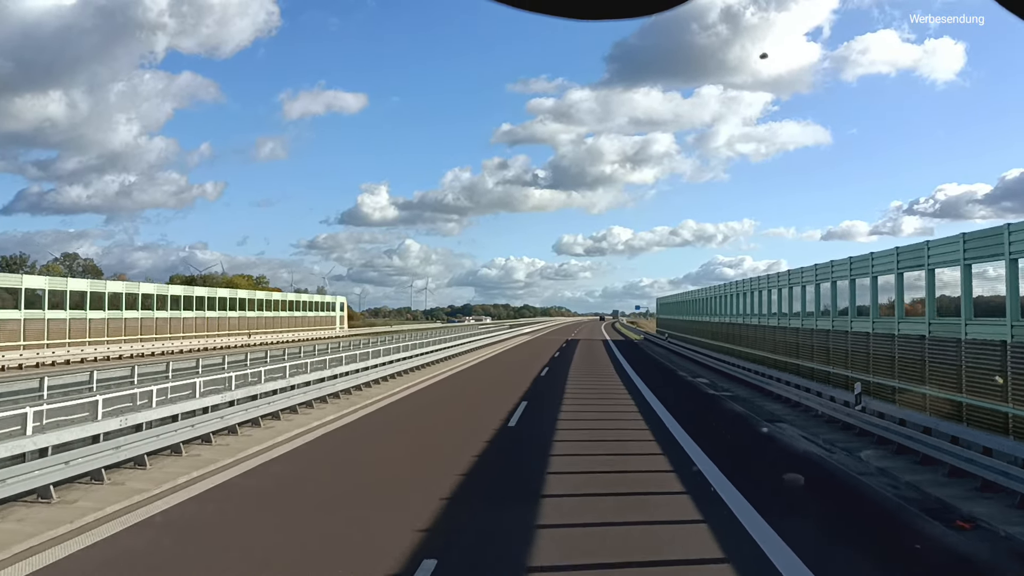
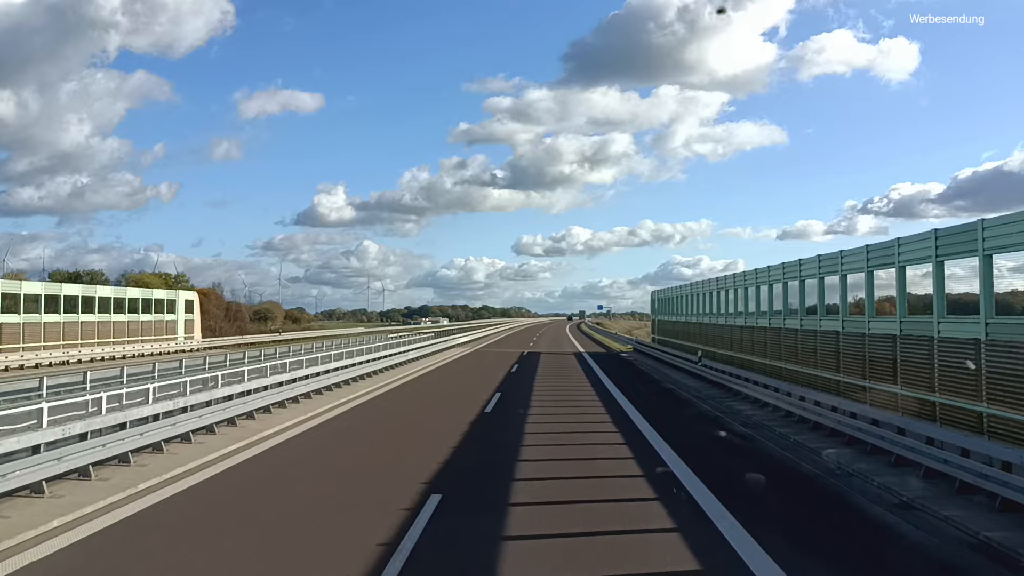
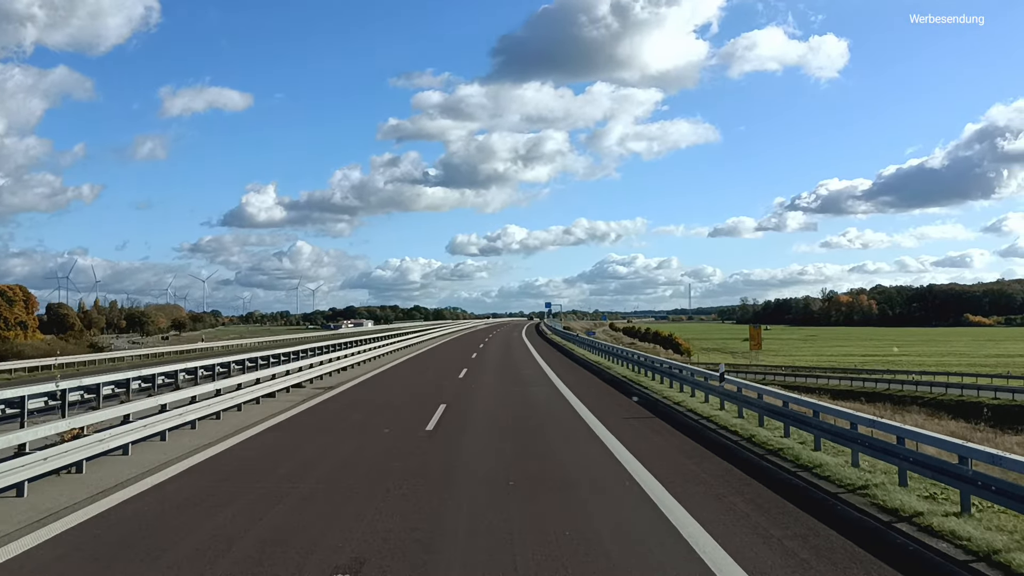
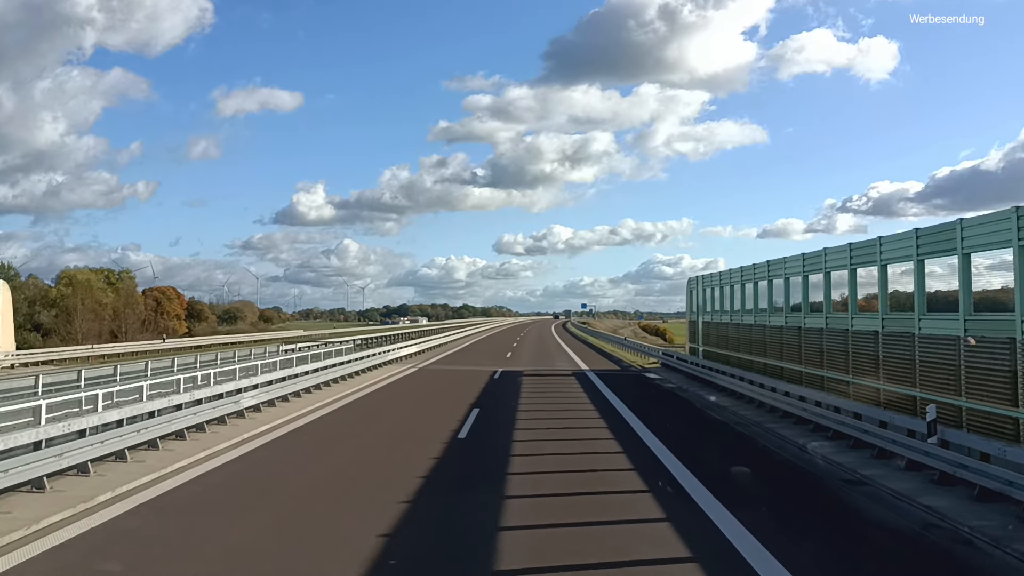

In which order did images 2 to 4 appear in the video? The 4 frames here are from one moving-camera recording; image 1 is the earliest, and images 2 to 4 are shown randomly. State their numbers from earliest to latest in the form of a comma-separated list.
2, 4, 3
